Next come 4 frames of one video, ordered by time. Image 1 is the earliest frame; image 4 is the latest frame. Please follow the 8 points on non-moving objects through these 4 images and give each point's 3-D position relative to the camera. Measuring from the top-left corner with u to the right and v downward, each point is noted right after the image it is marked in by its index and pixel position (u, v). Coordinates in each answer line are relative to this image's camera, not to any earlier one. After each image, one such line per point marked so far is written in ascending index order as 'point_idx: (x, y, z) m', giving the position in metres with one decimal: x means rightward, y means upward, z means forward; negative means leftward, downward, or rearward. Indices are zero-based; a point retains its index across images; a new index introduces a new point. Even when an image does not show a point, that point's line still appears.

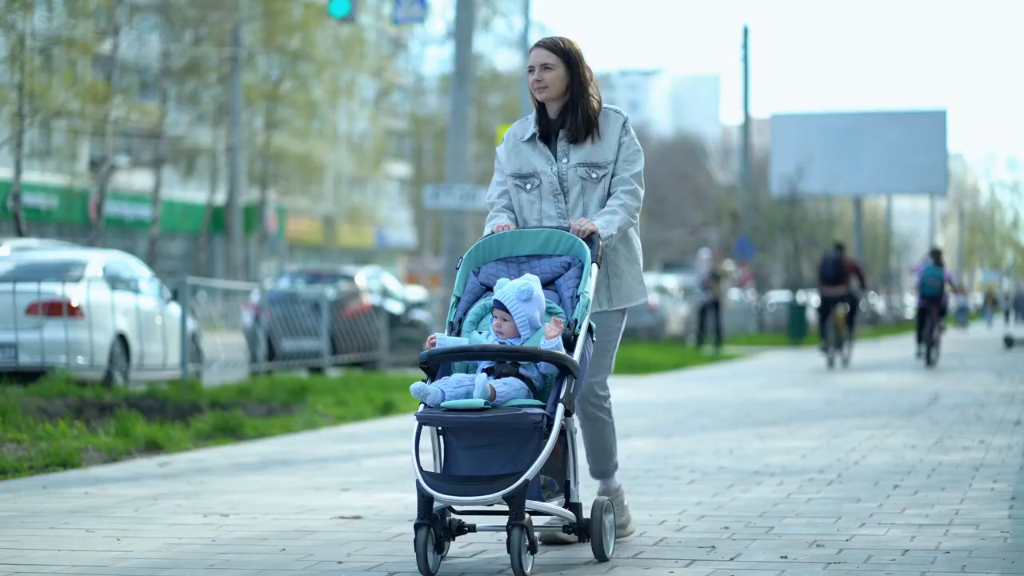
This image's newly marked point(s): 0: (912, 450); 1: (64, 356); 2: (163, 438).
0: (+2.4, -1.0, +9.1) m
1: (-4.5, -0.7, +15.0) m
2: (-2.4, -1.1, +10.6) m
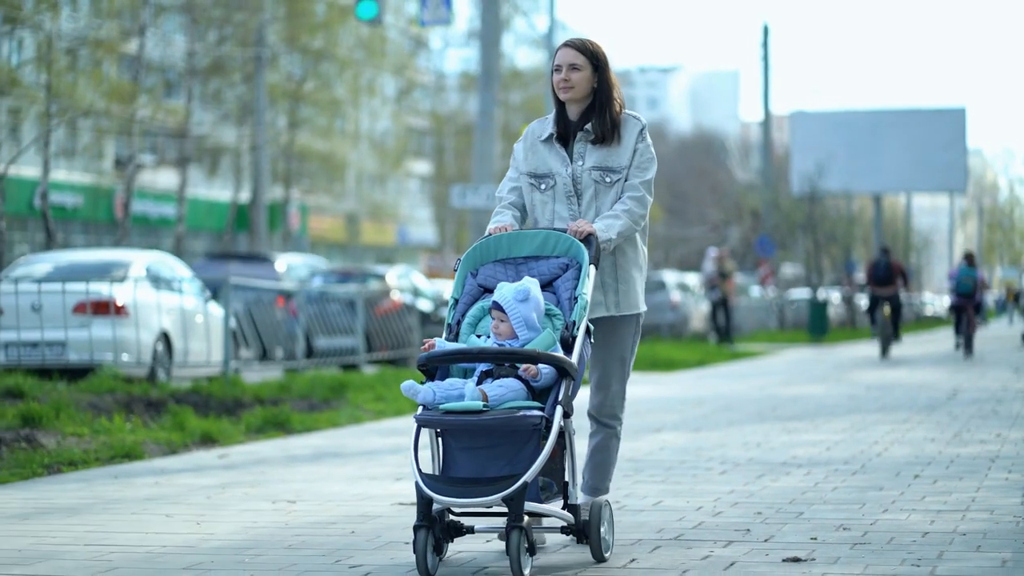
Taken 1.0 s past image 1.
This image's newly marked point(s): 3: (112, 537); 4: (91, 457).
0: (+2.7, -1.0, +9.6) m
1: (-4.1, -0.7, +15.6) m
2: (-2.2, -1.1, +11.1) m
3: (-1.7, -1.1, +6.5) m
4: (-2.7, -1.1, +9.7) m
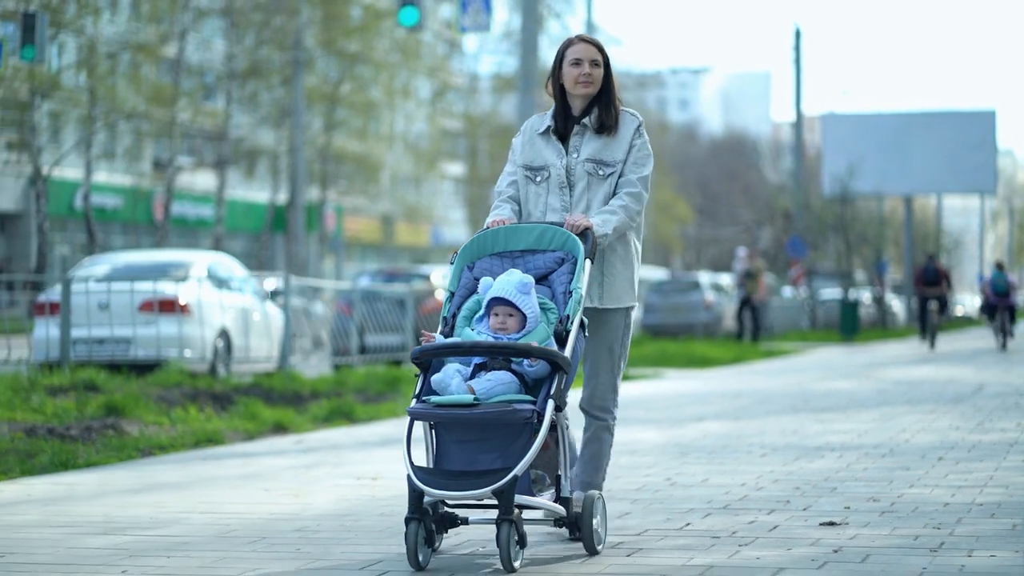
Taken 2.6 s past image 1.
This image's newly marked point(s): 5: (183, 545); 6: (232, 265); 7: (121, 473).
0: (+3.0, -1.0, +10.3) m
1: (-3.7, -0.7, +16.4) m
2: (-1.8, -1.0, +11.9) m
3: (-1.4, -1.0, +7.3) m
4: (-2.3, -1.1, +10.6) m
5: (-1.3, -1.0, +6.1) m
6: (-3.5, +0.3, +18.7) m
7: (-2.3, -1.1, +8.7) m
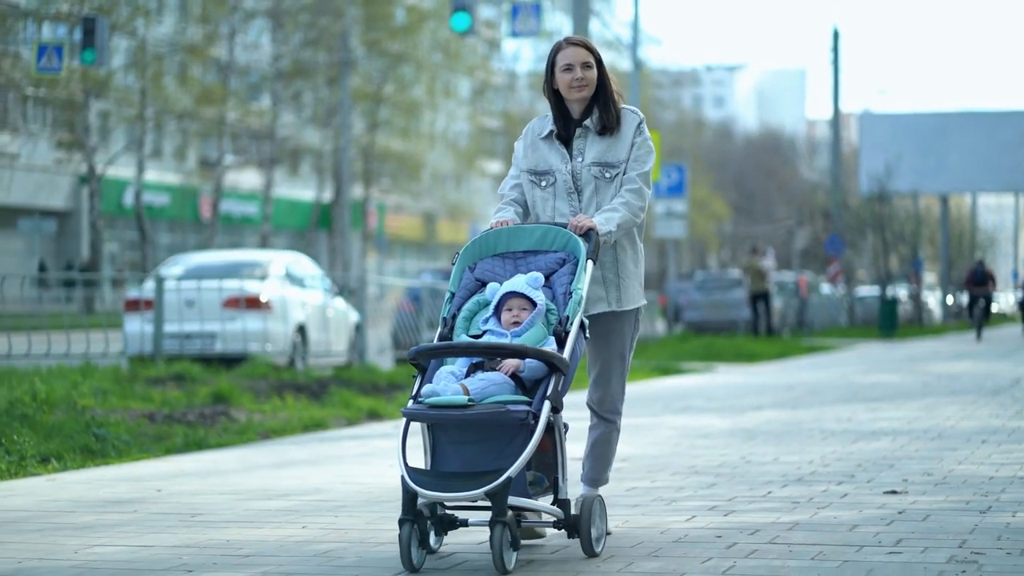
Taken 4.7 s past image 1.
0: (+3.6, -1.0, +11.3) m
1: (-2.9, -0.6, +17.6) m
2: (-1.1, -1.0, +13.0) m
3: (-0.9, -1.1, +8.4) m
4: (-1.7, -1.1, +11.7) m
5: (-0.8, -1.0, +7.2) m
6: (-2.7, +0.3, +19.8) m
7: (-1.7, -1.1, +9.8) m
